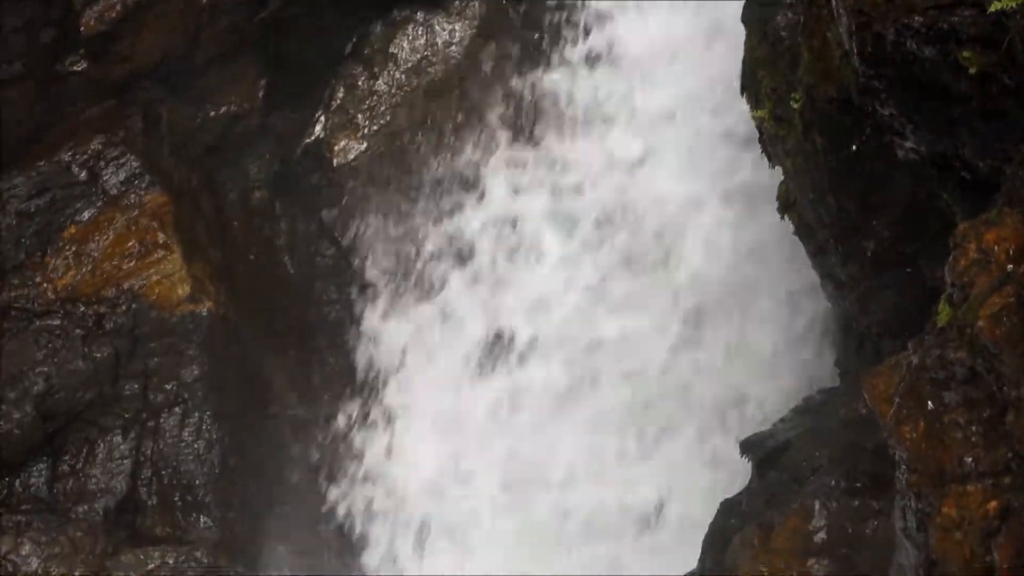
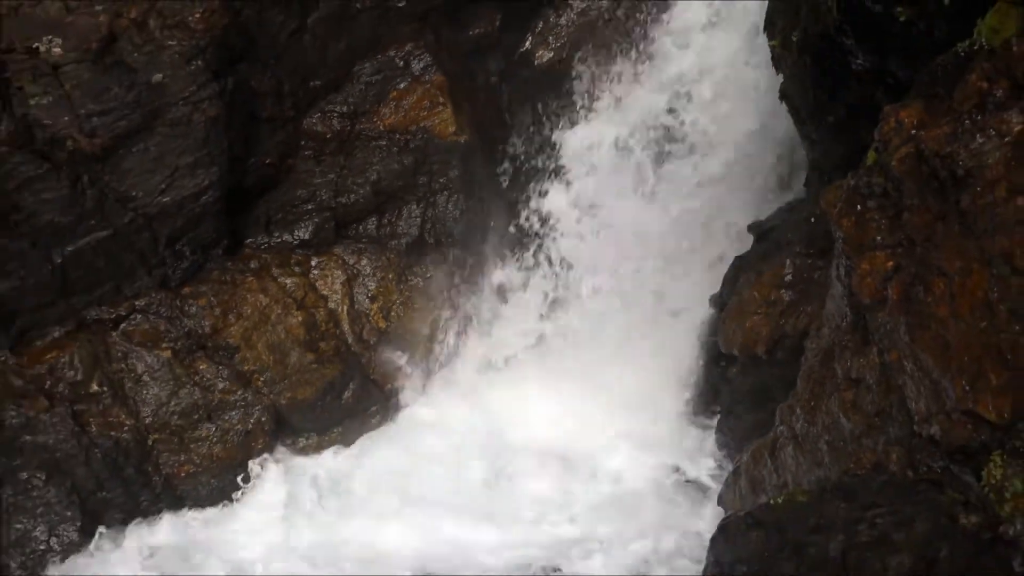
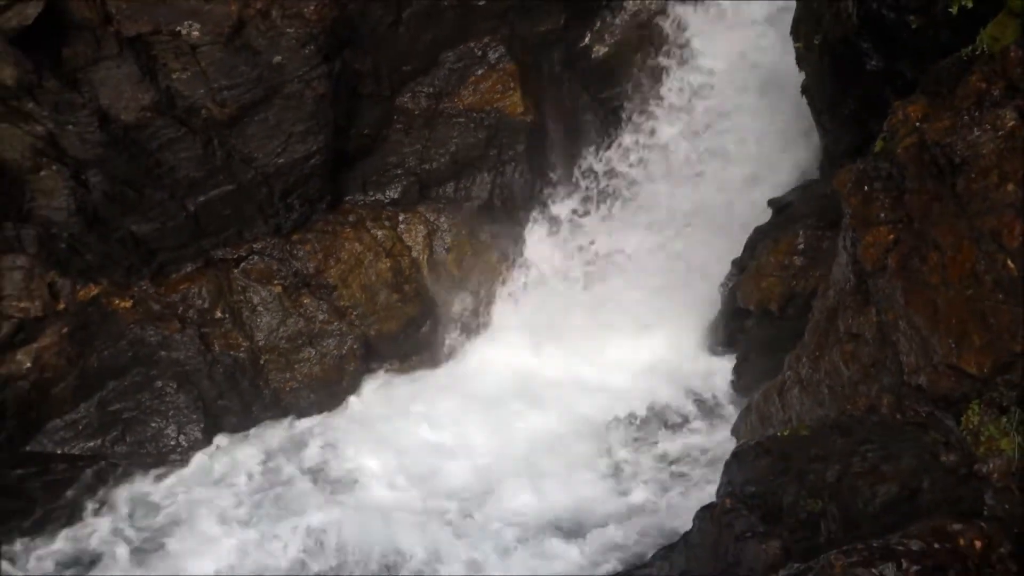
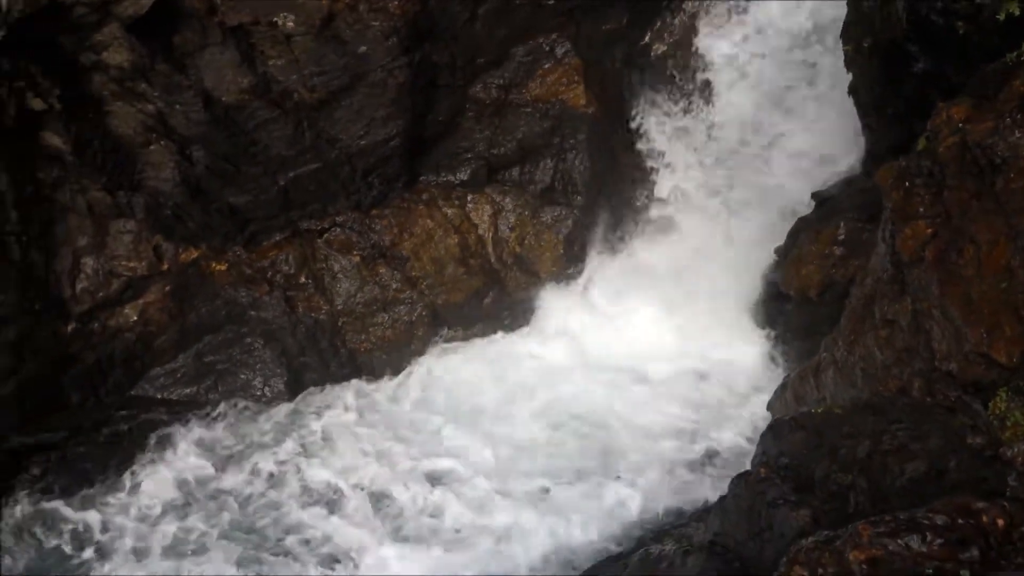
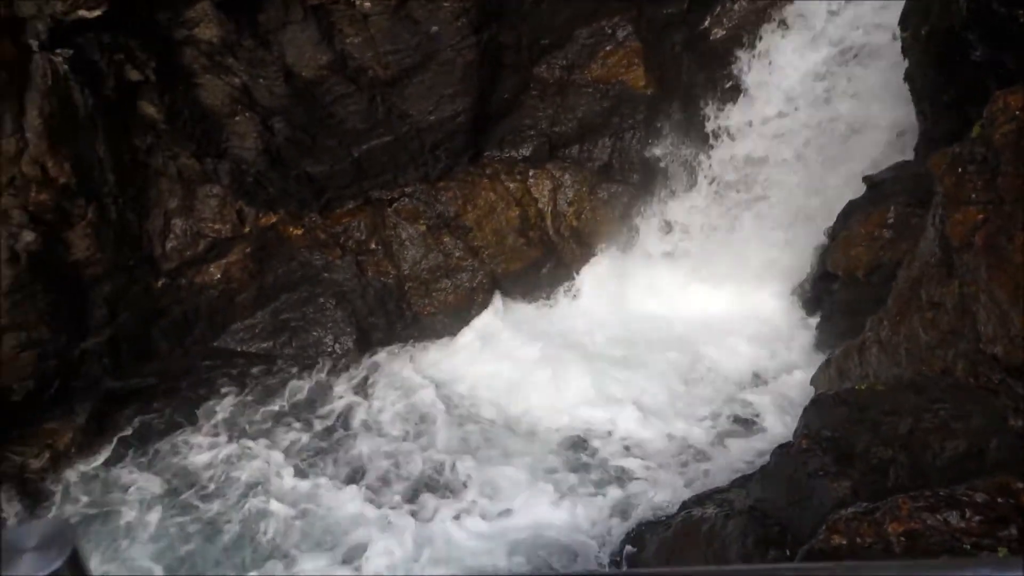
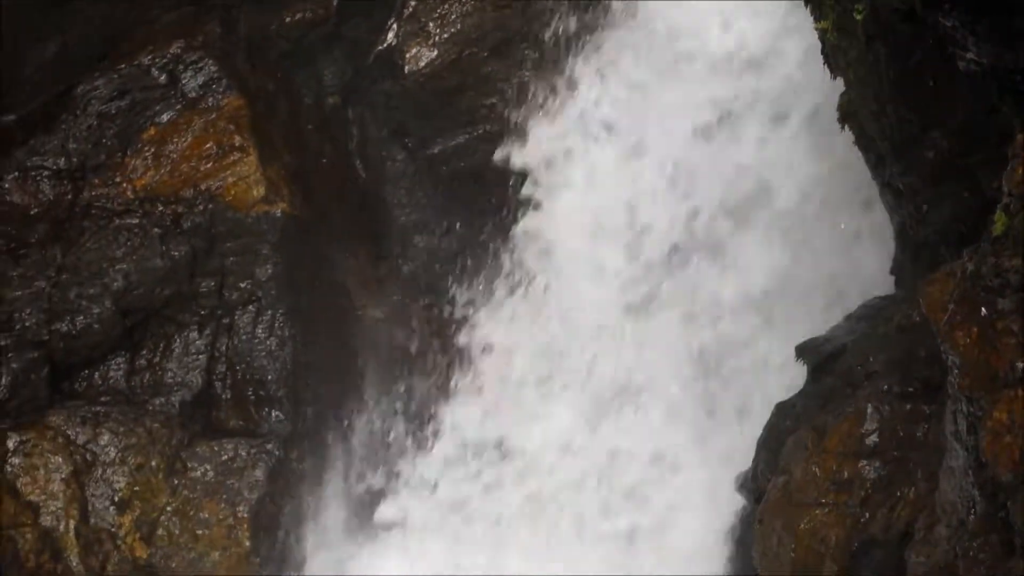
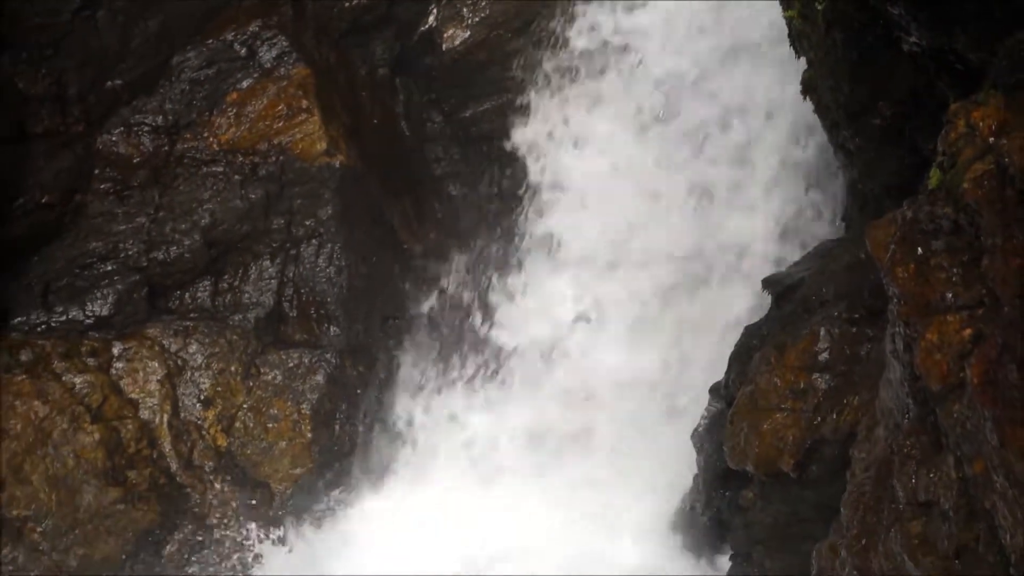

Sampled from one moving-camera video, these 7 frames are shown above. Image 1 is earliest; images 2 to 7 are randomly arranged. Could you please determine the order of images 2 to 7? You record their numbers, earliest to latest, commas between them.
6, 7, 2, 3, 4, 5
